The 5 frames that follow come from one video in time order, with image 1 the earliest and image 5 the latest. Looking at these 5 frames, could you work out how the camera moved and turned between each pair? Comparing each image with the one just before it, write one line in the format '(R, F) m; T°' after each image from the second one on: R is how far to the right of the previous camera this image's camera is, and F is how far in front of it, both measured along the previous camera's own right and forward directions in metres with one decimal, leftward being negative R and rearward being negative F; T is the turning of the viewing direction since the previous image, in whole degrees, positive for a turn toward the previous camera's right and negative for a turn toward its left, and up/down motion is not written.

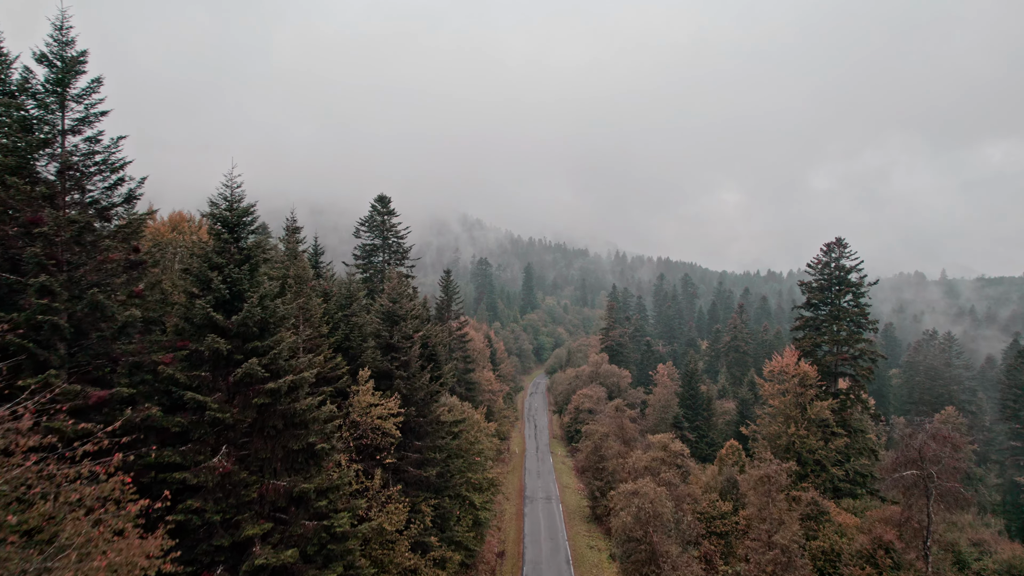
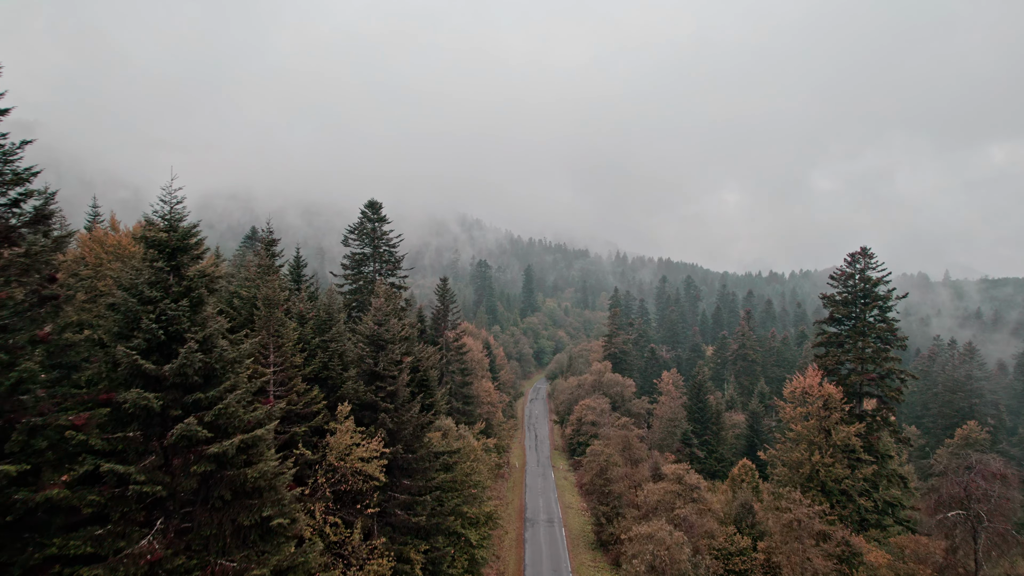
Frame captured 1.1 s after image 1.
(0.0, +2.0) m; 0°
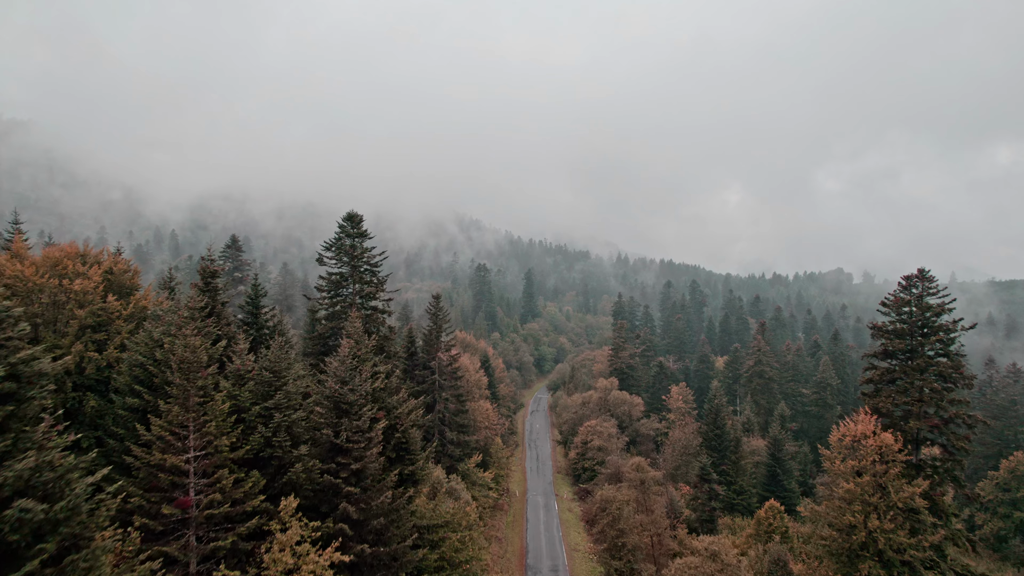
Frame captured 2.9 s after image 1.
(0.0, +3.7) m; 0°
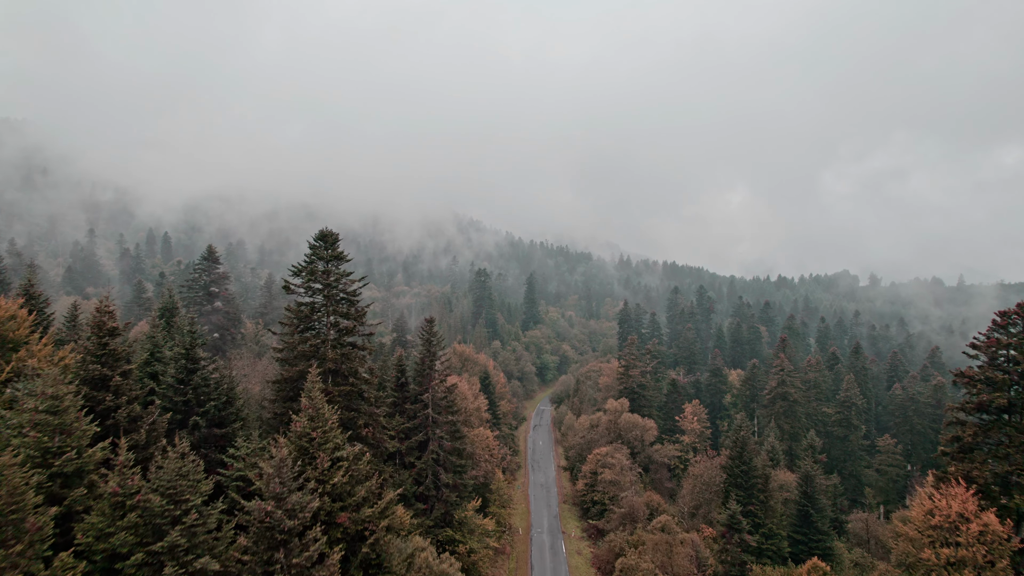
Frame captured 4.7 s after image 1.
(-0.3, +4.2) m; 0°
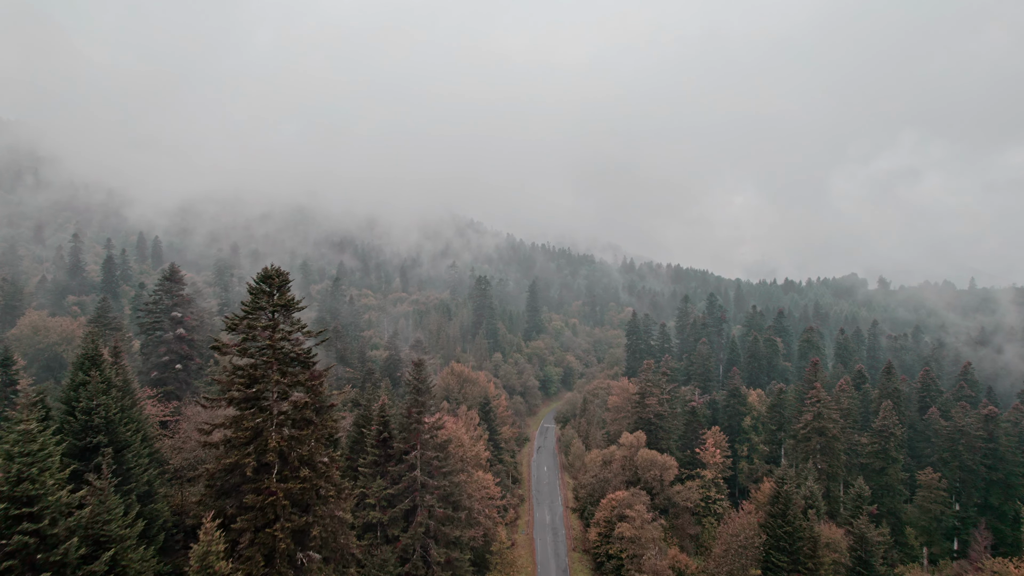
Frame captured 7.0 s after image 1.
(-0.3, +5.4) m; 0°
